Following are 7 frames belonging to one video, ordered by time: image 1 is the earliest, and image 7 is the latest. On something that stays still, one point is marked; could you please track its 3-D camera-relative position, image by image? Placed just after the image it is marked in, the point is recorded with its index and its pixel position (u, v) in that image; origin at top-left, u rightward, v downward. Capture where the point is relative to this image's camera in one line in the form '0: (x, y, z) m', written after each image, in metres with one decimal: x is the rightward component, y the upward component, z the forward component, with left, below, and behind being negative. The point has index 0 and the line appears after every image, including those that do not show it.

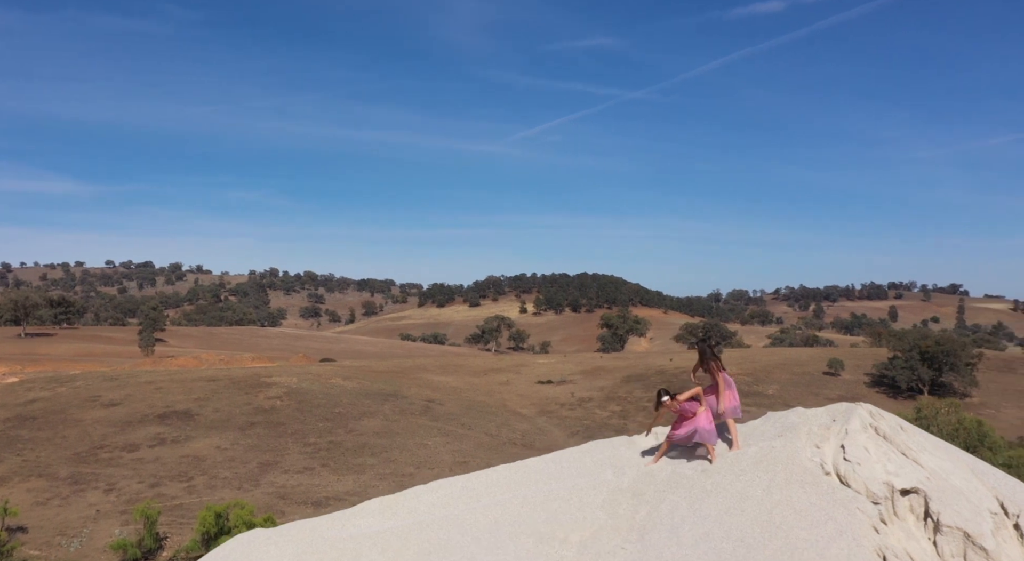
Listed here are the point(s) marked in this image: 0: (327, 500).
0: (-4.6, -5.5, +18.8) m
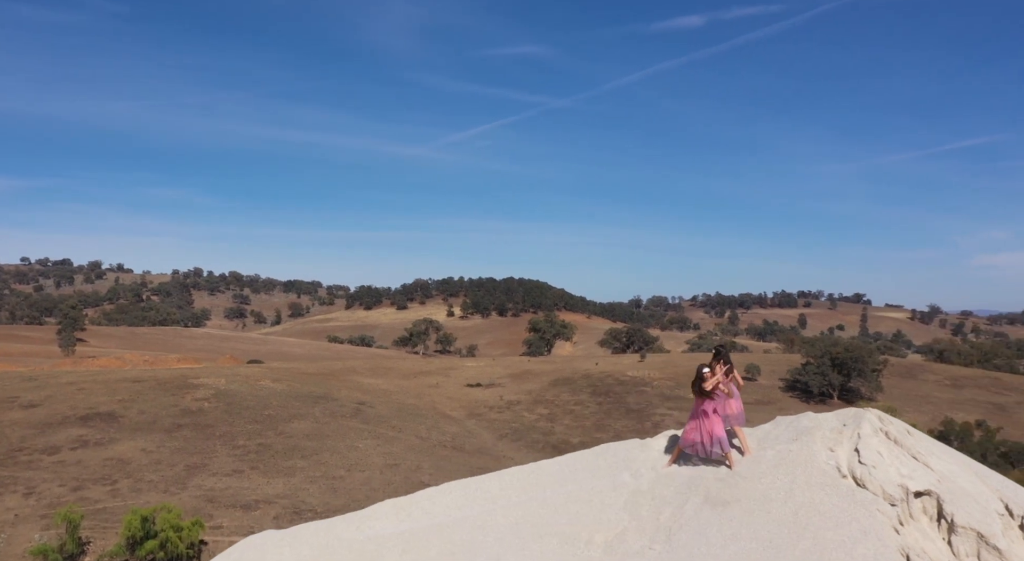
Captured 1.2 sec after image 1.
0: (-6.3, -5.5, +18.6) m
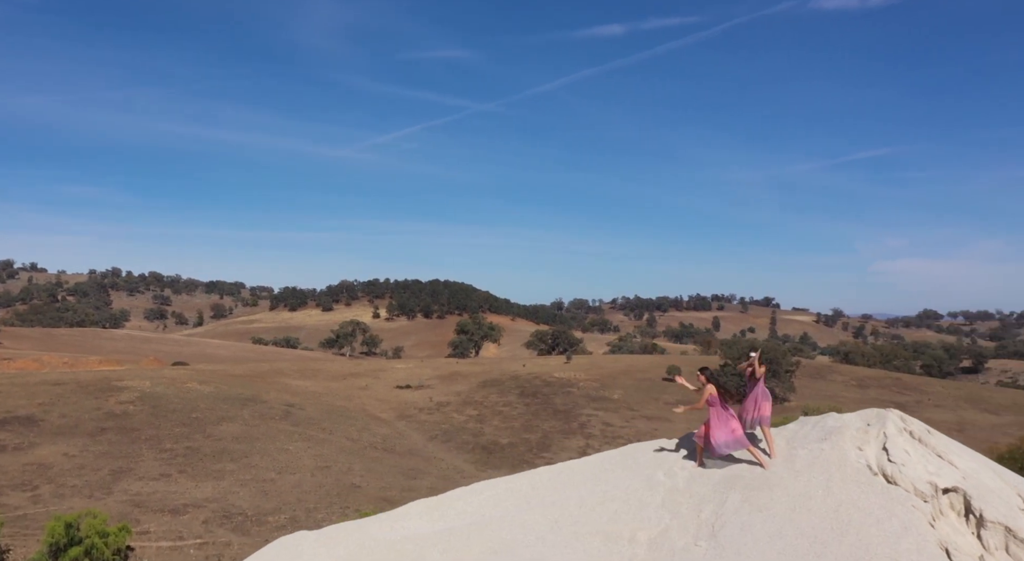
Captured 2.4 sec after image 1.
0: (-7.9, -5.5, +18.2) m
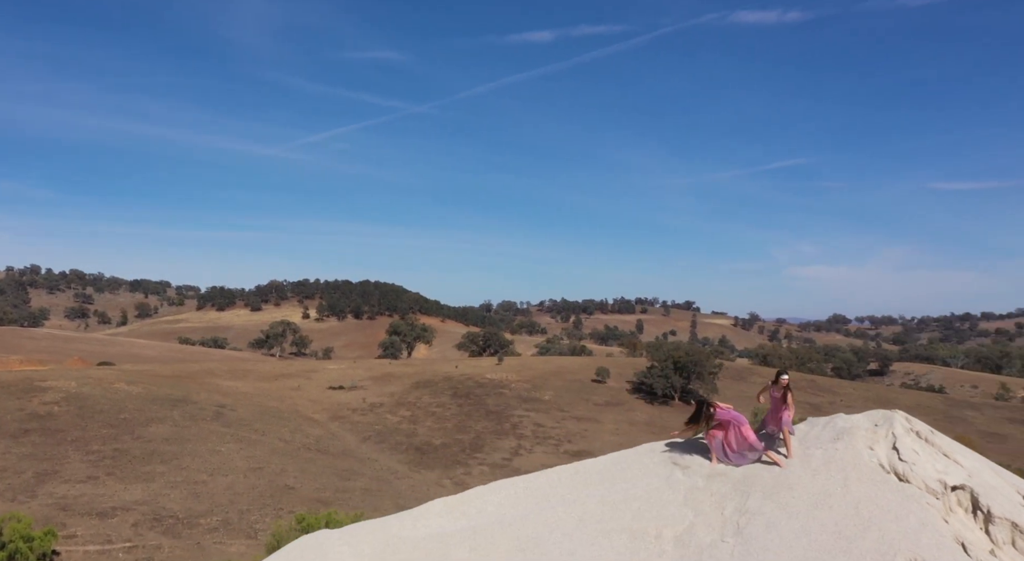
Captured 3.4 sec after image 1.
0: (-9.4, -5.4, +17.8) m
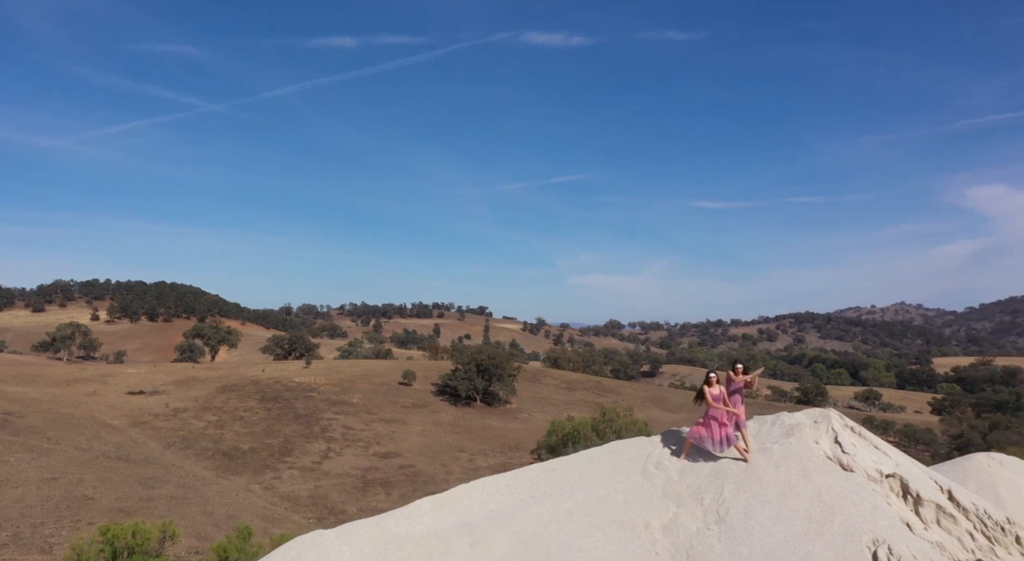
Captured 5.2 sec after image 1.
0: (-13.5, -5.4, +16.2) m
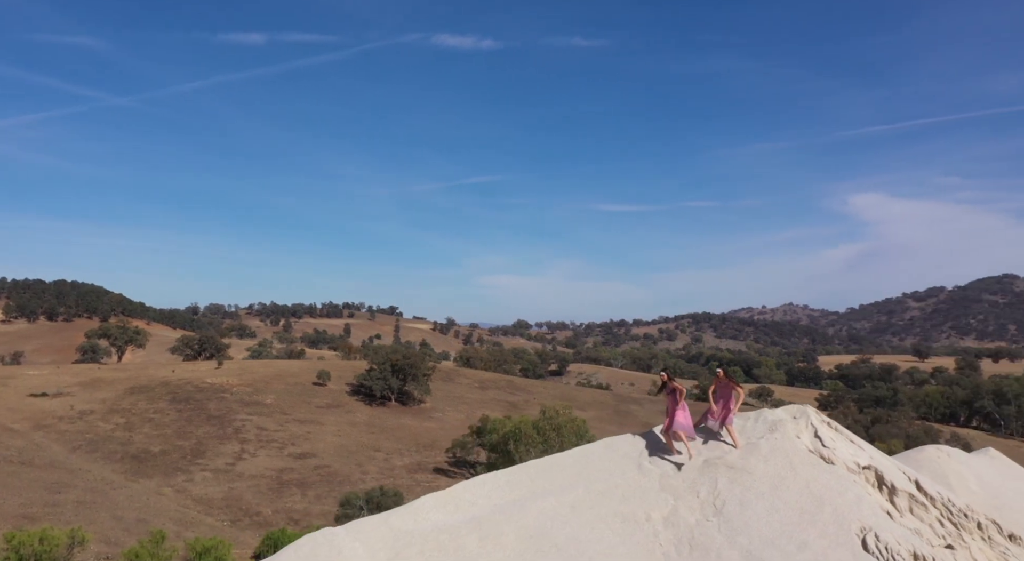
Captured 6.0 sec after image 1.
0: (-15.1, -5.3, +15.4) m
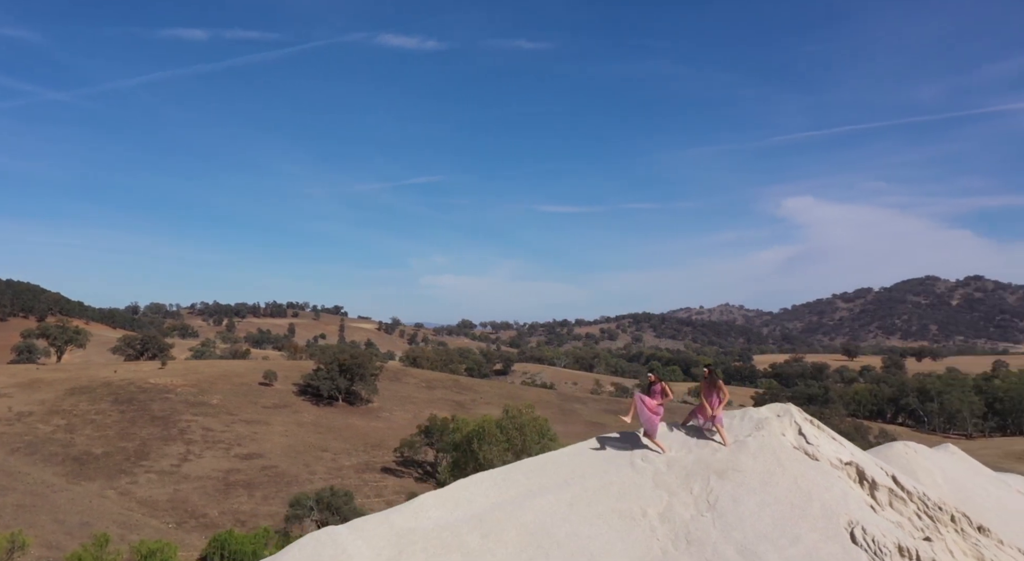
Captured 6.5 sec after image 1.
0: (-16.1, -5.3, +14.9) m
